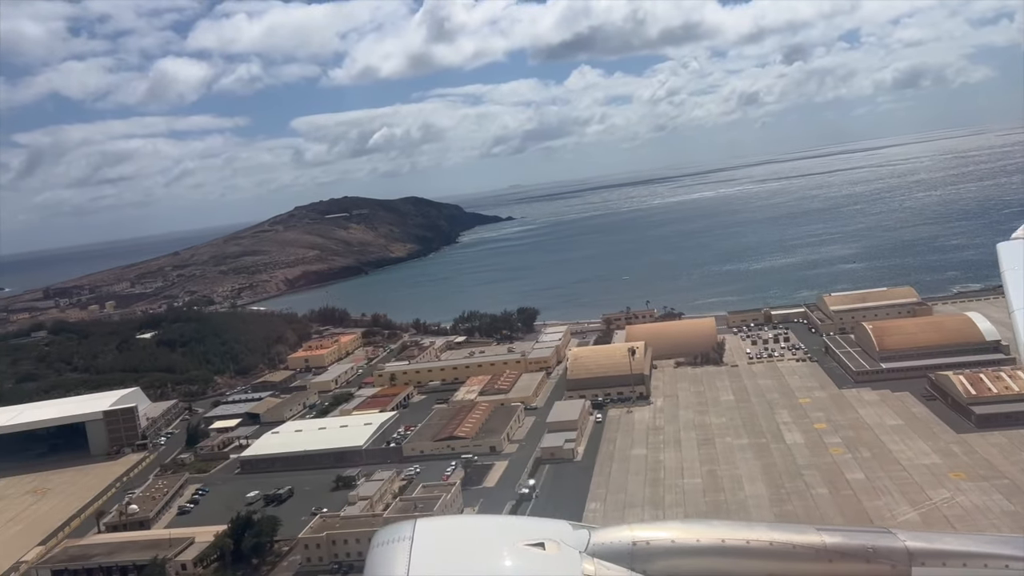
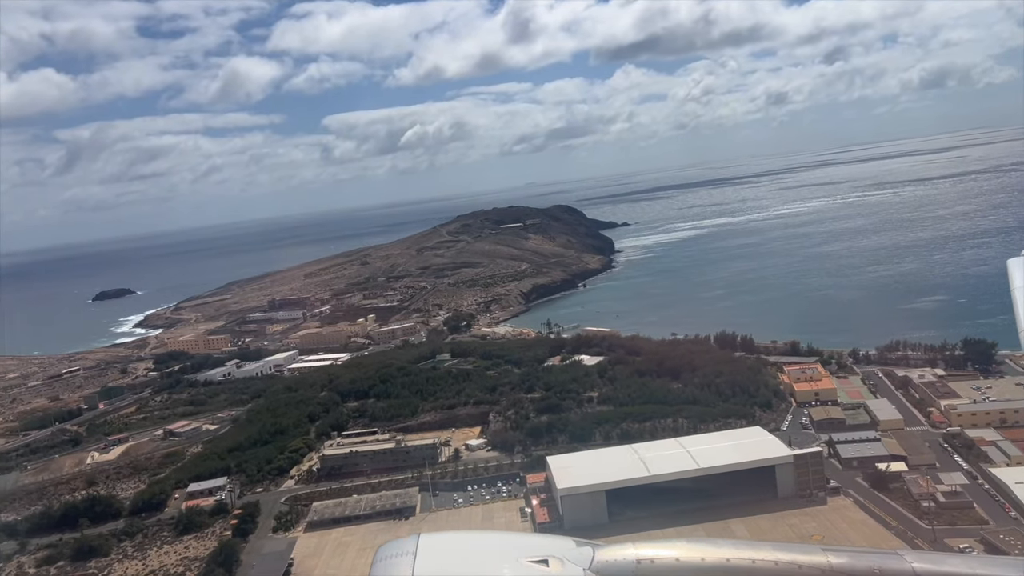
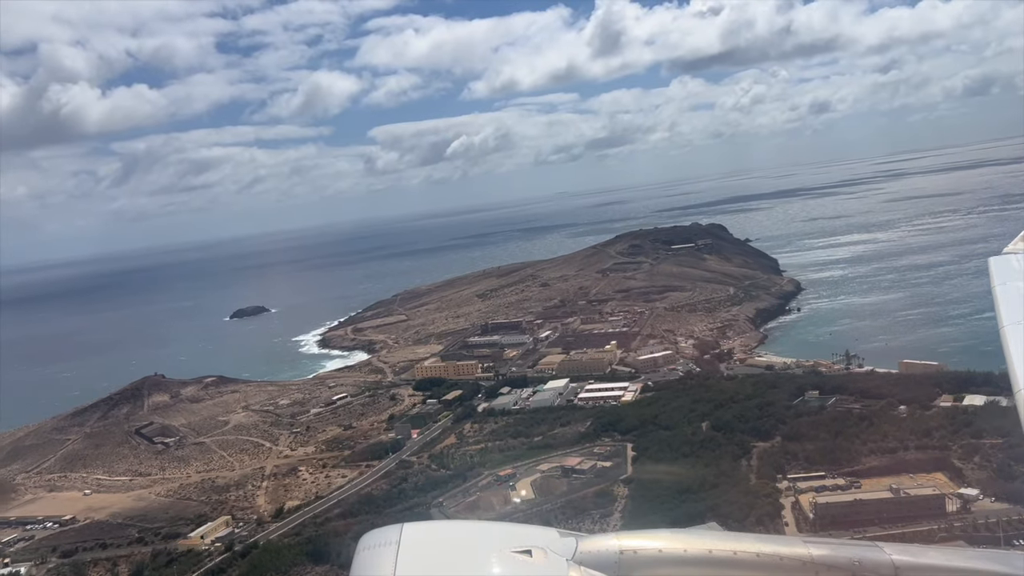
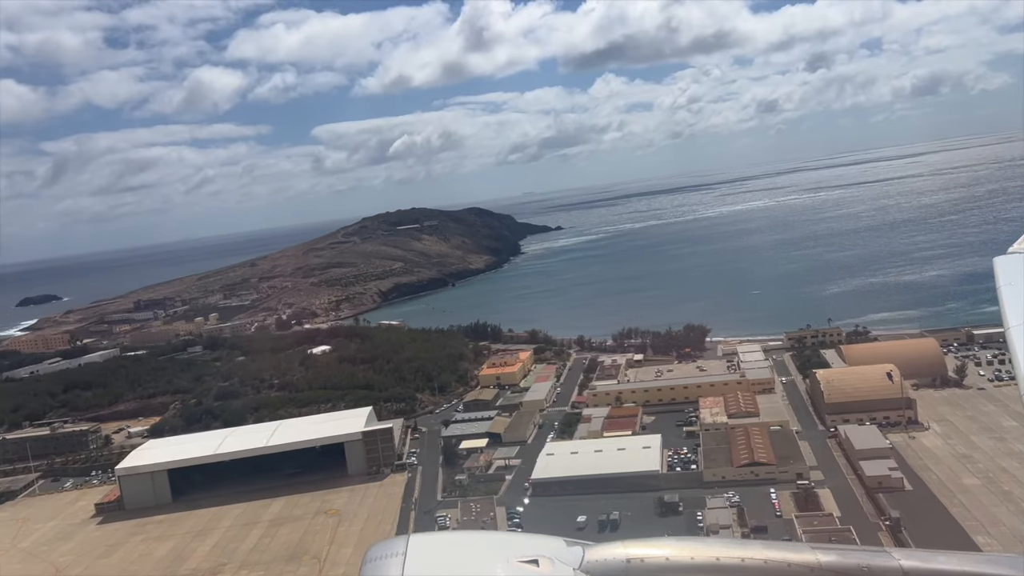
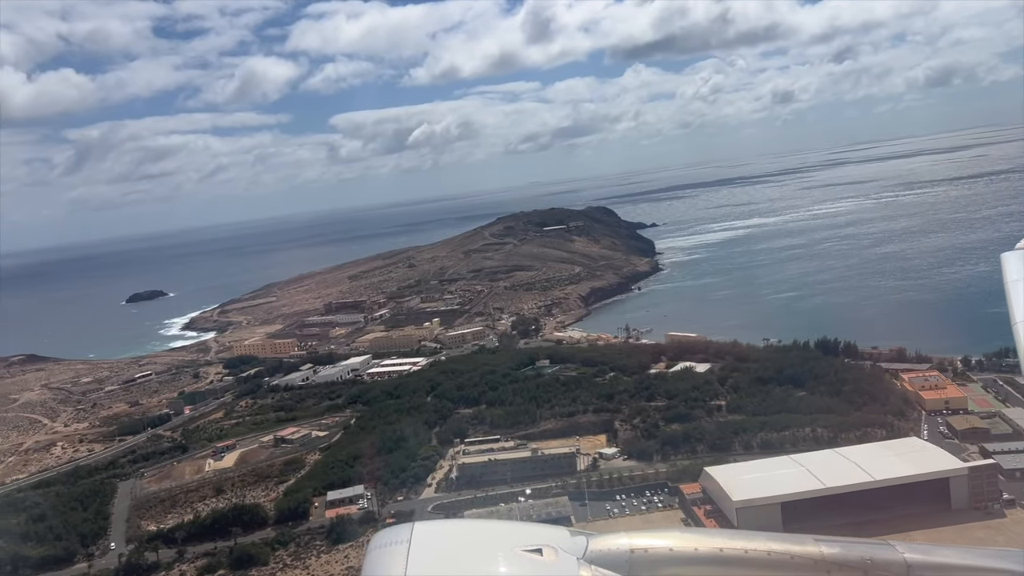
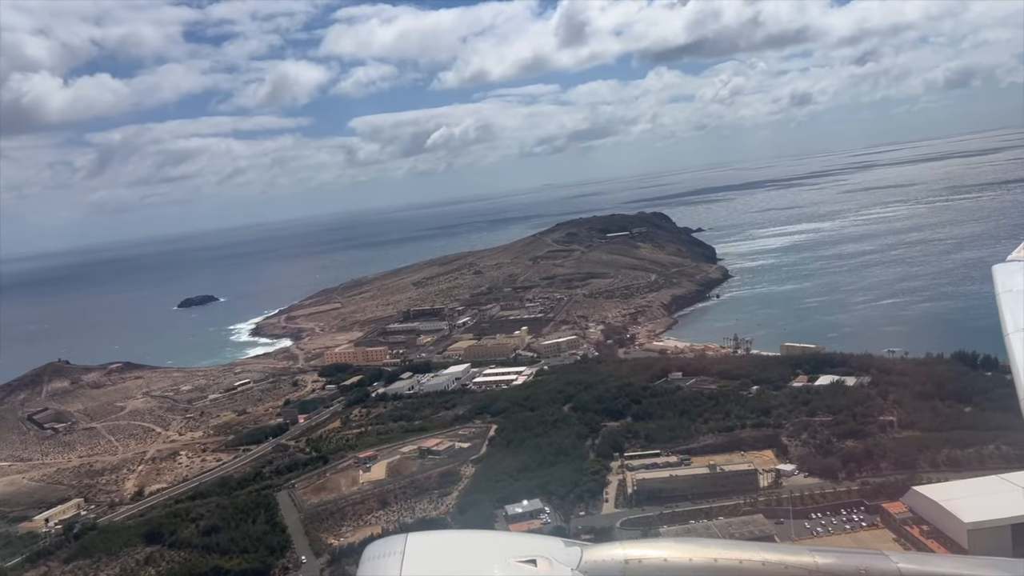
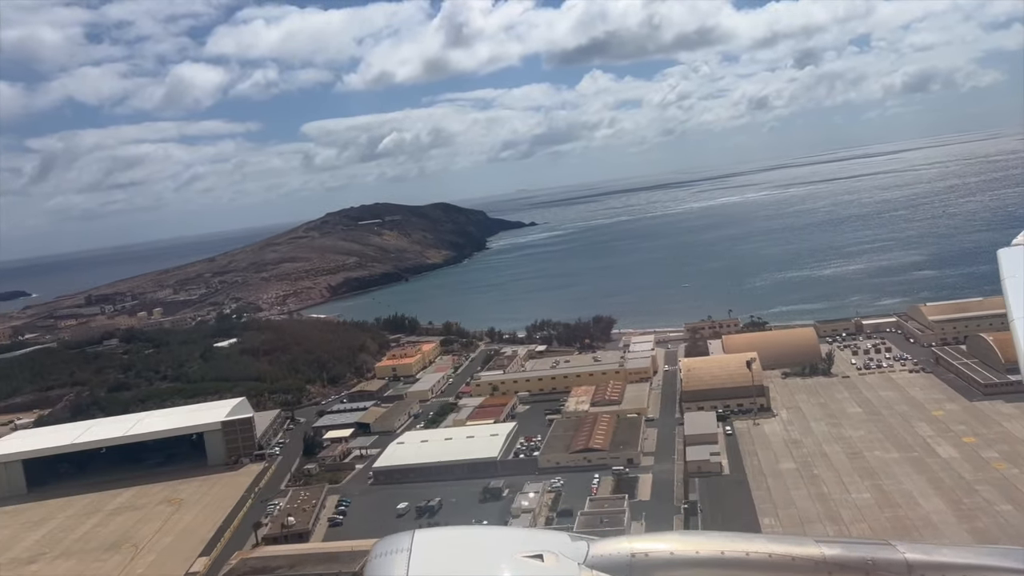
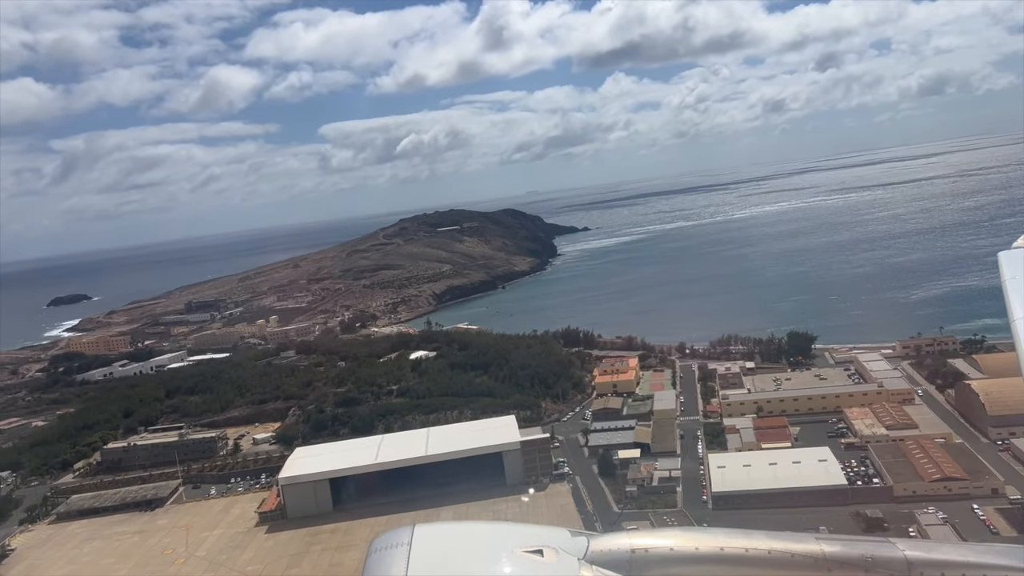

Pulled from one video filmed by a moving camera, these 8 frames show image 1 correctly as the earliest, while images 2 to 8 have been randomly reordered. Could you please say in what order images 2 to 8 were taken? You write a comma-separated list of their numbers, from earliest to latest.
7, 4, 8, 2, 5, 6, 3
